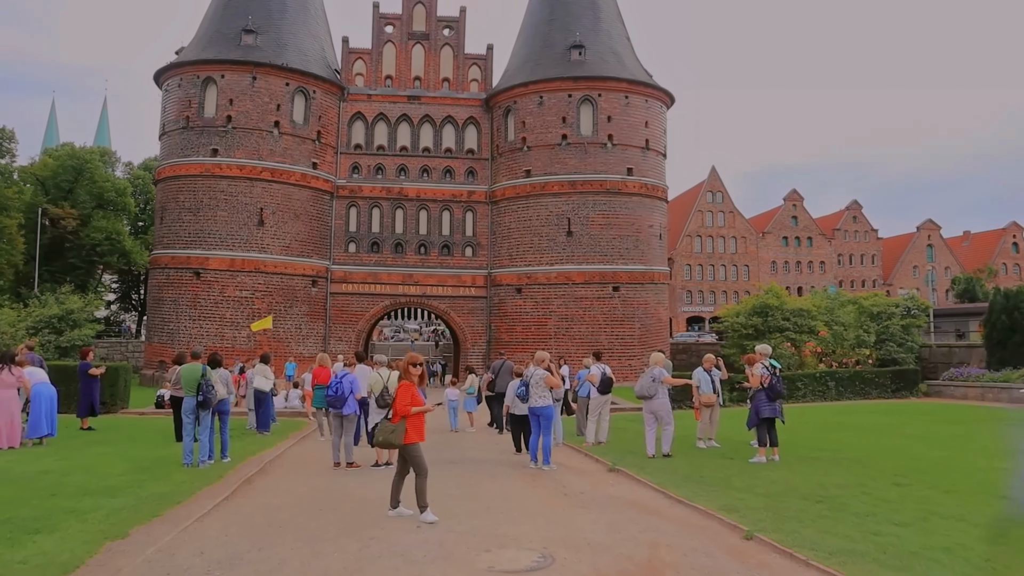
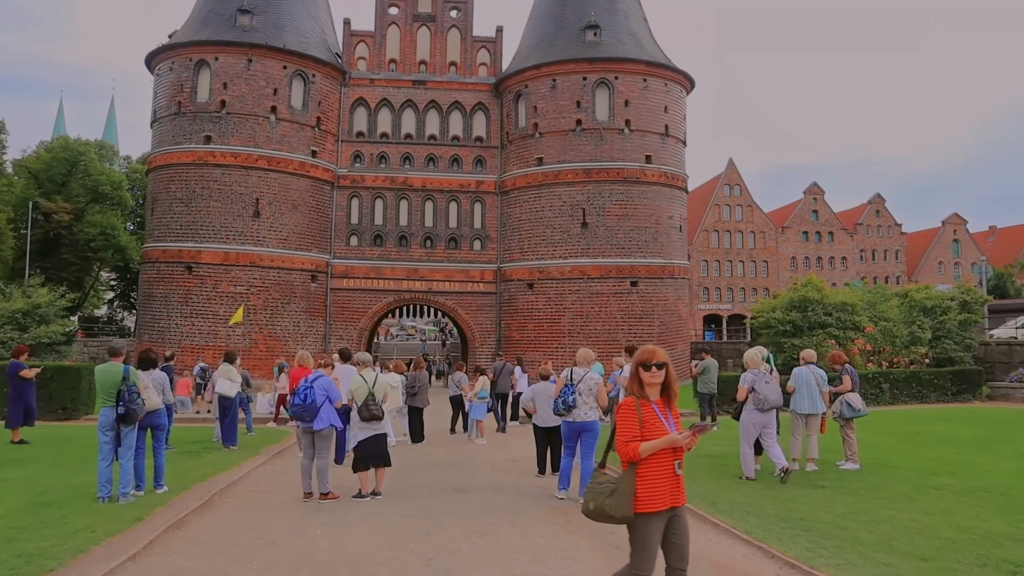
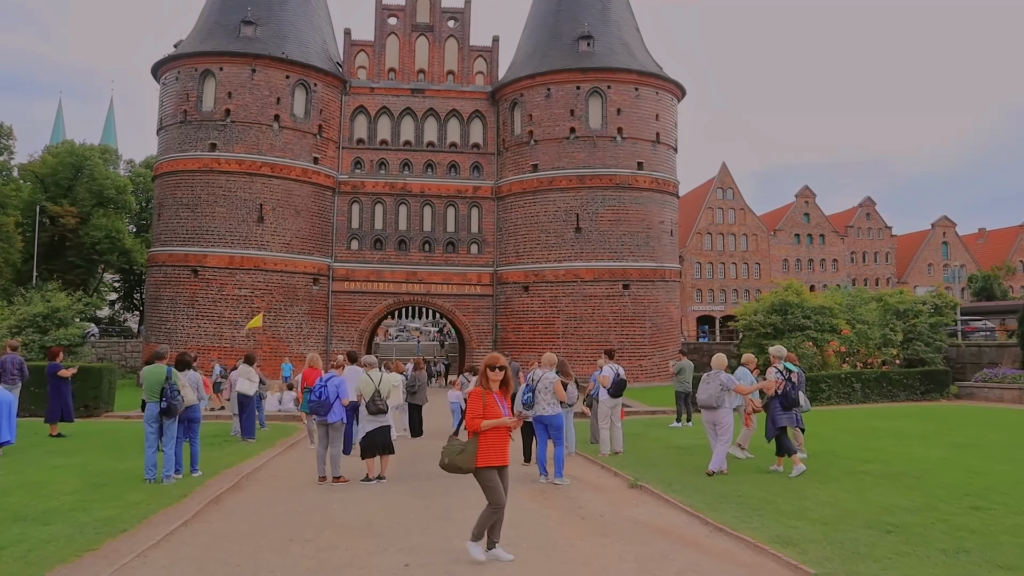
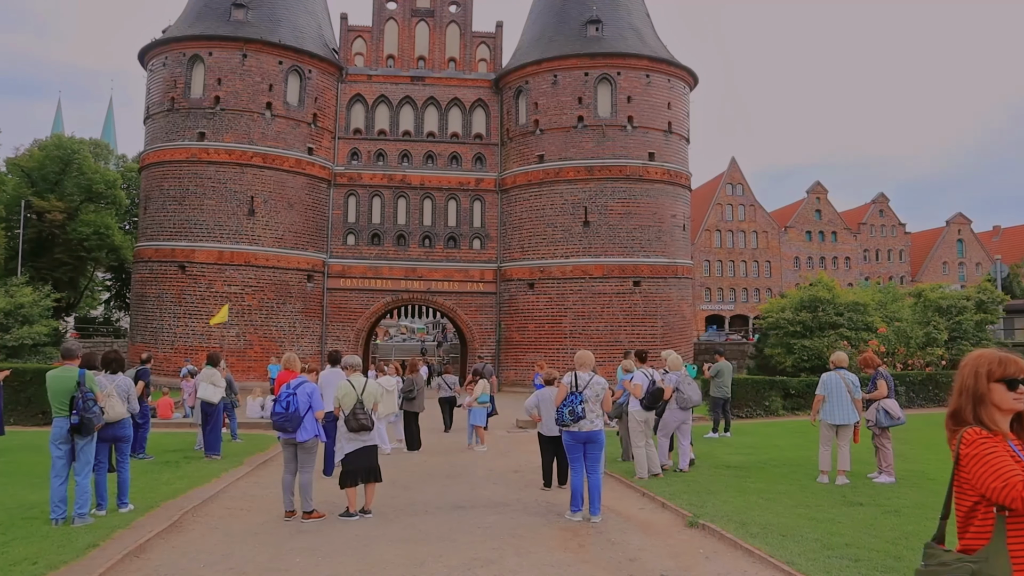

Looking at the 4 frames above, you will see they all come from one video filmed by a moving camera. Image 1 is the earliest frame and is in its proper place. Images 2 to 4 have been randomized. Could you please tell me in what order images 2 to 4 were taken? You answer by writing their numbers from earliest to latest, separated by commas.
3, 2, 4
